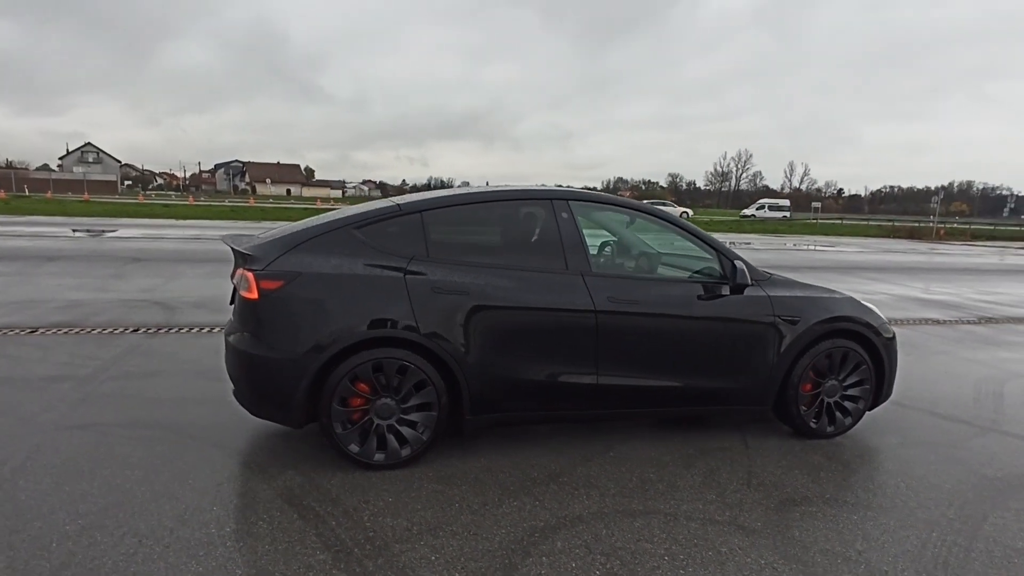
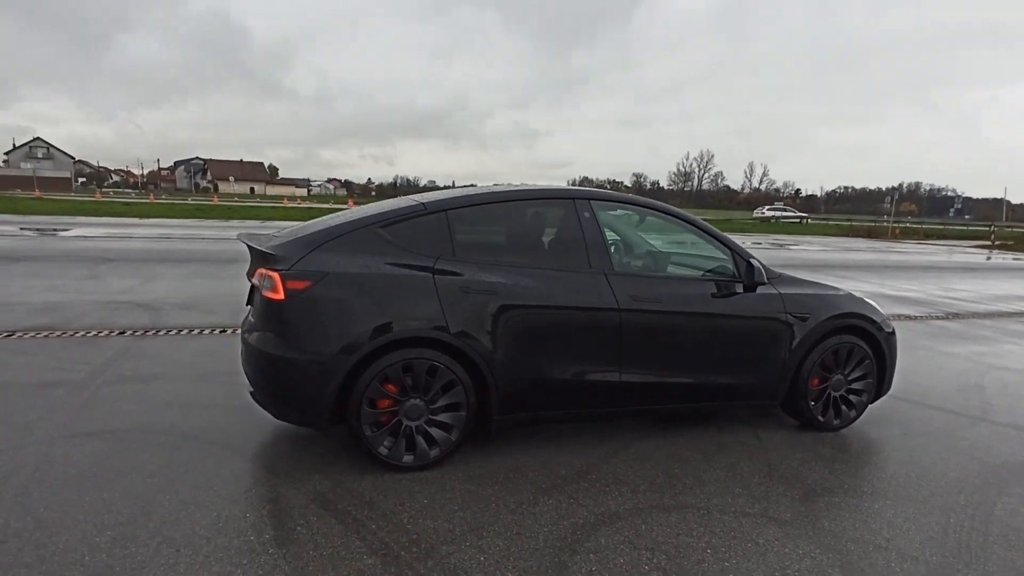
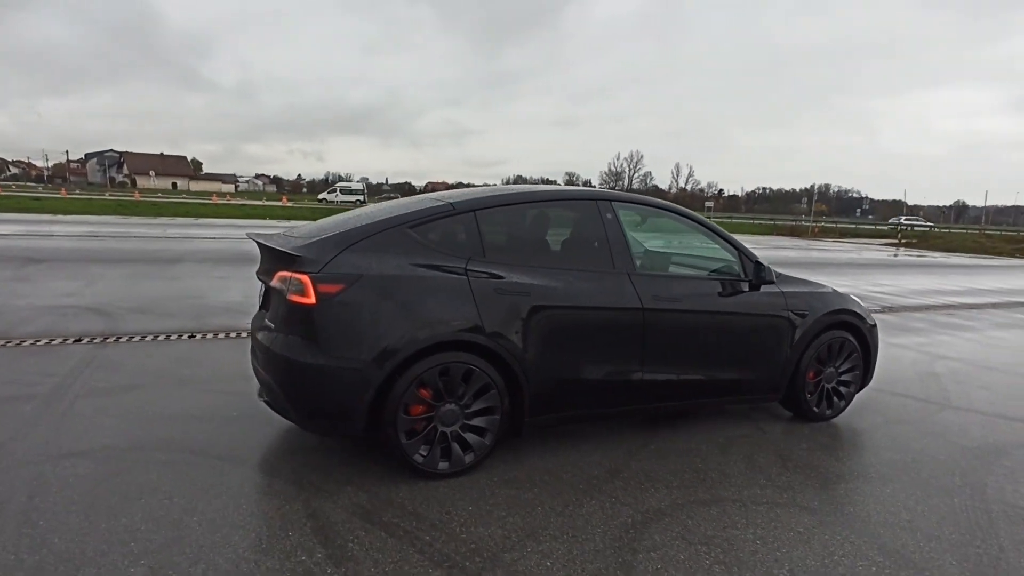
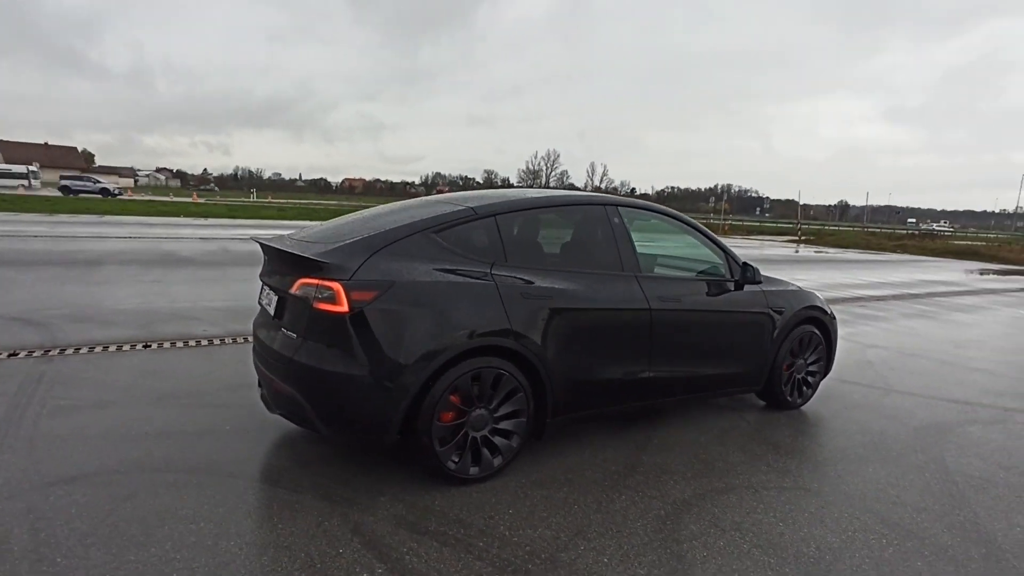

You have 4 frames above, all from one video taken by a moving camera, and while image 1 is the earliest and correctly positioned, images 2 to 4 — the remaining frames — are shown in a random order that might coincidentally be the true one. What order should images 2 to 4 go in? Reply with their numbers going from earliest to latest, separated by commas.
2, 3, 4
